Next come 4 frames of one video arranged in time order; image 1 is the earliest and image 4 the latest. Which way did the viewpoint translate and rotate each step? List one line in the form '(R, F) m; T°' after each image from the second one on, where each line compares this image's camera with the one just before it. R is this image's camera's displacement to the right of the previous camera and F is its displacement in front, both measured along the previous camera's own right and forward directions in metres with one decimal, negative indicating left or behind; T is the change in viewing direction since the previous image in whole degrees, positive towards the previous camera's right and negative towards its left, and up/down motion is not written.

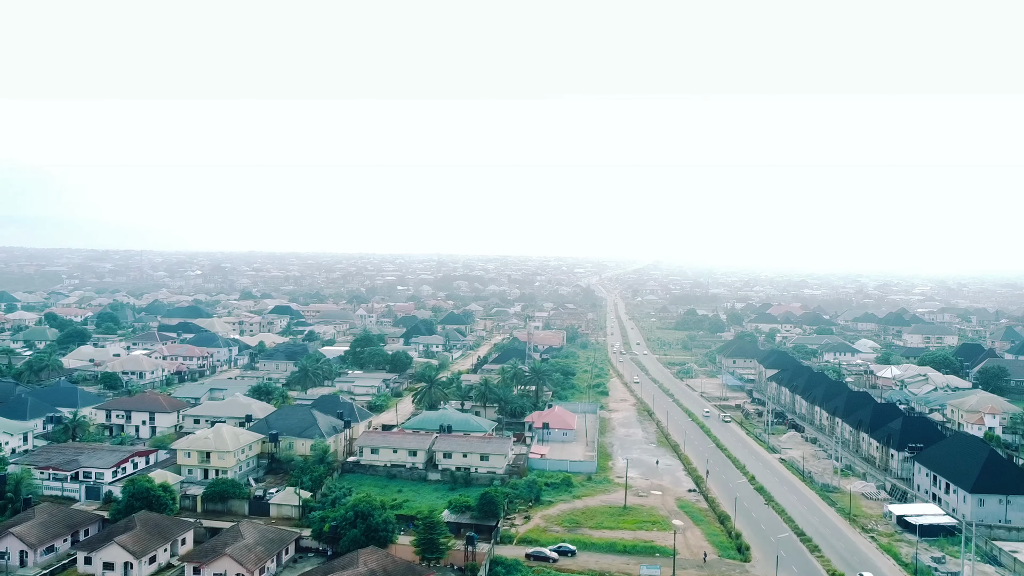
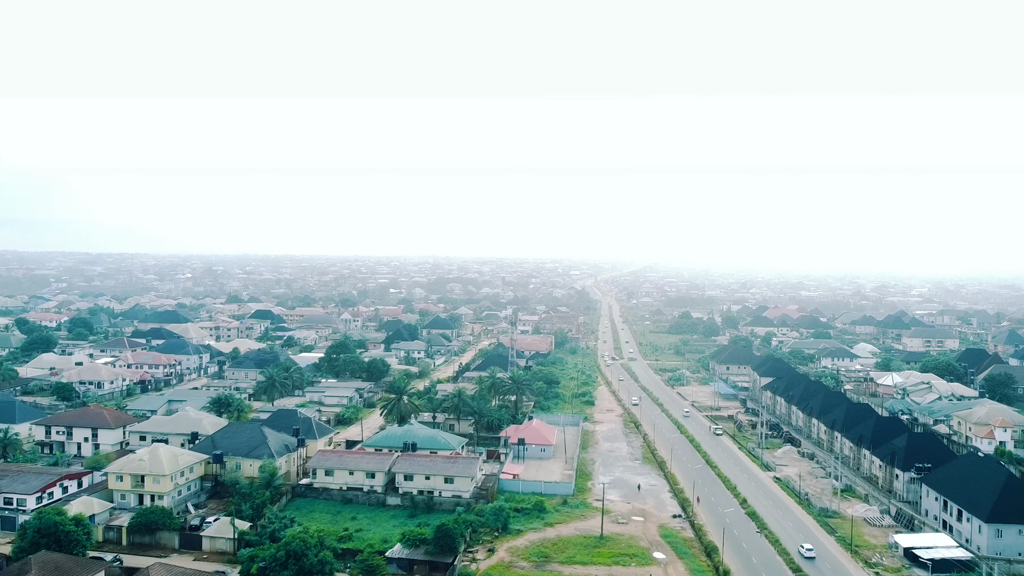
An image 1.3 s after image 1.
(+1.3, +2.7) m; 0°
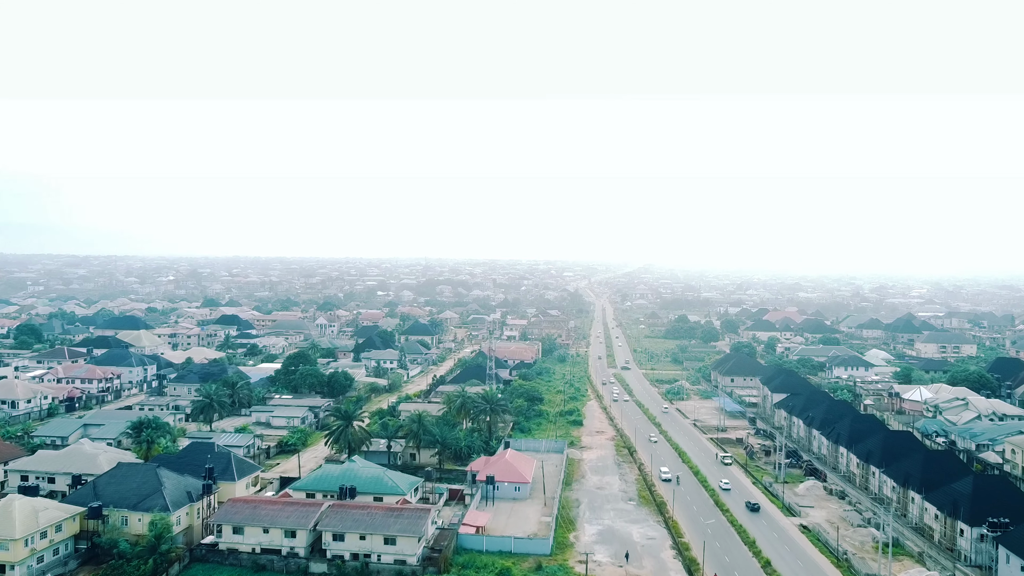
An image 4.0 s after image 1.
(+1.2, +6.0) m; 0°
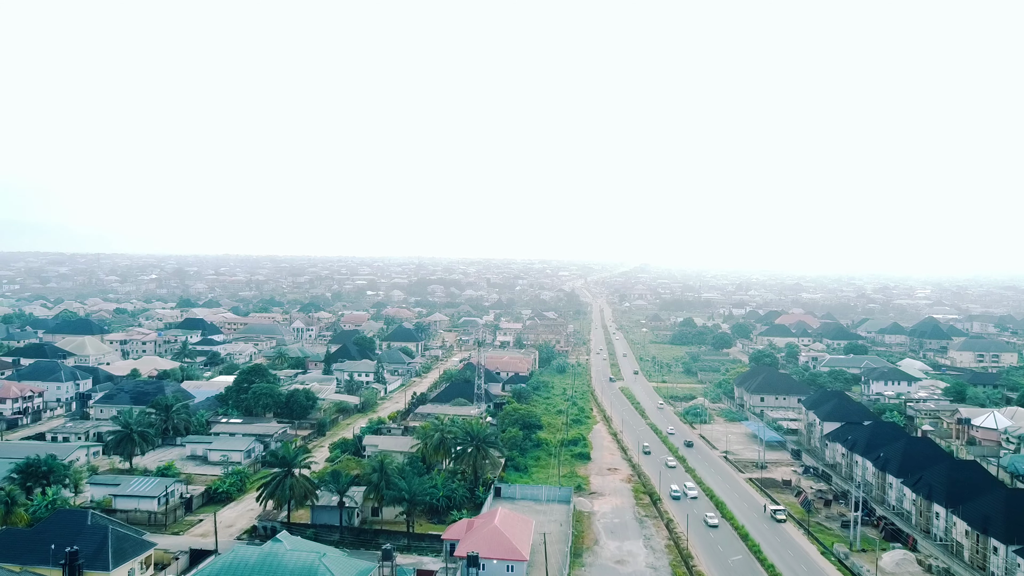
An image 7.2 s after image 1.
(+0.1, +7.5) m; 0°
